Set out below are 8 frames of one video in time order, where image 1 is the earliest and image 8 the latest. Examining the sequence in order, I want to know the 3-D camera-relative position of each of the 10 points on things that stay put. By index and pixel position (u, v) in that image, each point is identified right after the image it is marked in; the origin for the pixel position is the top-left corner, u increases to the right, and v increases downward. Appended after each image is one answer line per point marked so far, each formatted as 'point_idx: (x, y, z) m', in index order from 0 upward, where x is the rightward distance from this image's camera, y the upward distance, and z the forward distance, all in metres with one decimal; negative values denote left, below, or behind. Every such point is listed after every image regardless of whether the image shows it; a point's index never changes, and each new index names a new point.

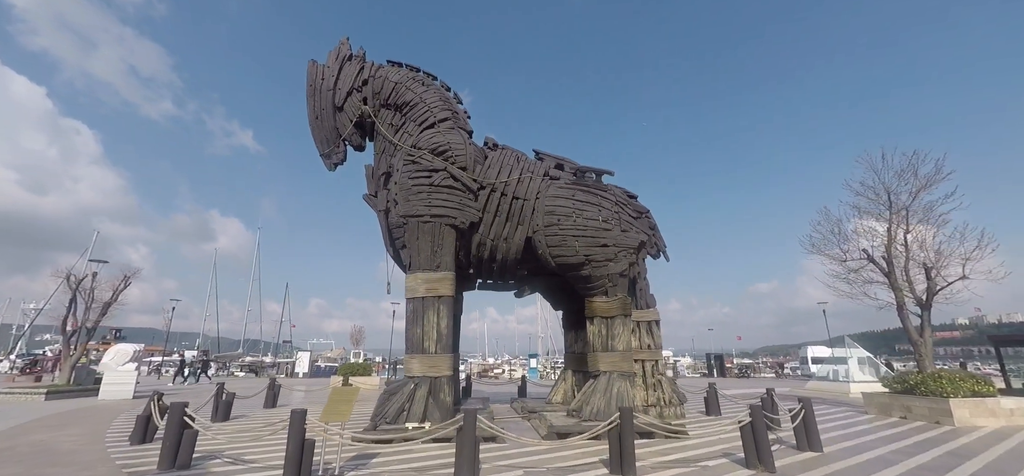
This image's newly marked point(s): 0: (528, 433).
0: (+0.3, -3.2, +7.1) m
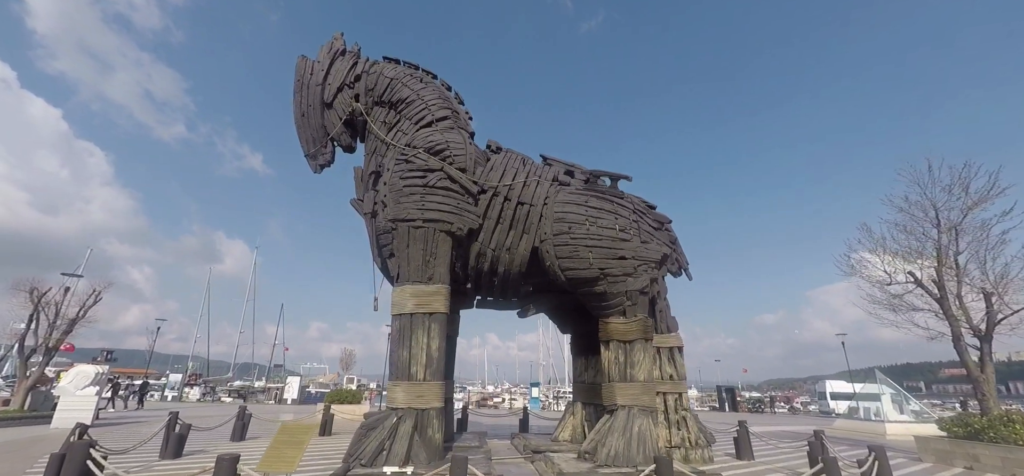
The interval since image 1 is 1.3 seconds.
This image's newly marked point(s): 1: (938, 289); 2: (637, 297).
0: (+0.3, -3.3, +5.8) m
1: (+8.9, -1.1, +9.0) m
2: (+2.1, -1.0, +7.3) m
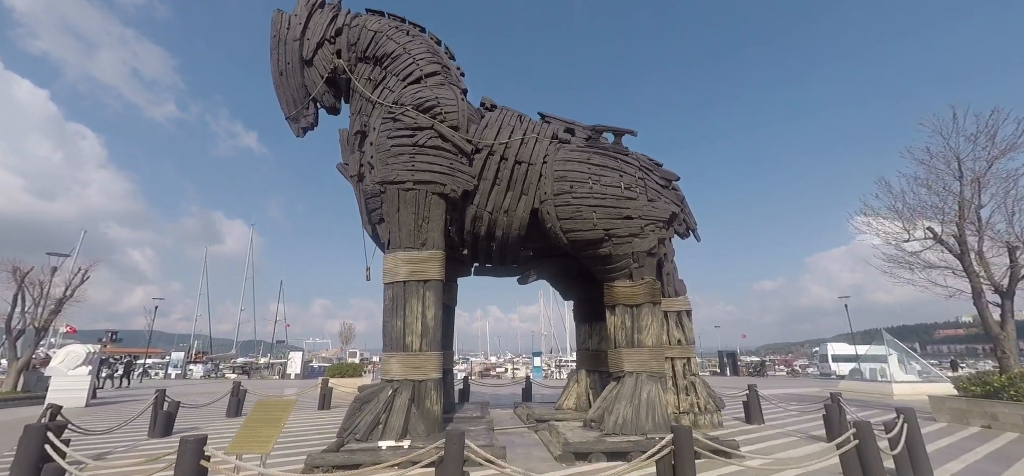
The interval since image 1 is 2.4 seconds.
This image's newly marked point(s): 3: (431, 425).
0: (+0.3, -2.7, +5.6) m
1: (+8.9, -0.1, +8.5) m
2: (+2.1, -0.3, +6.9) m
3: (-1.1, -2.5, +5.8) m
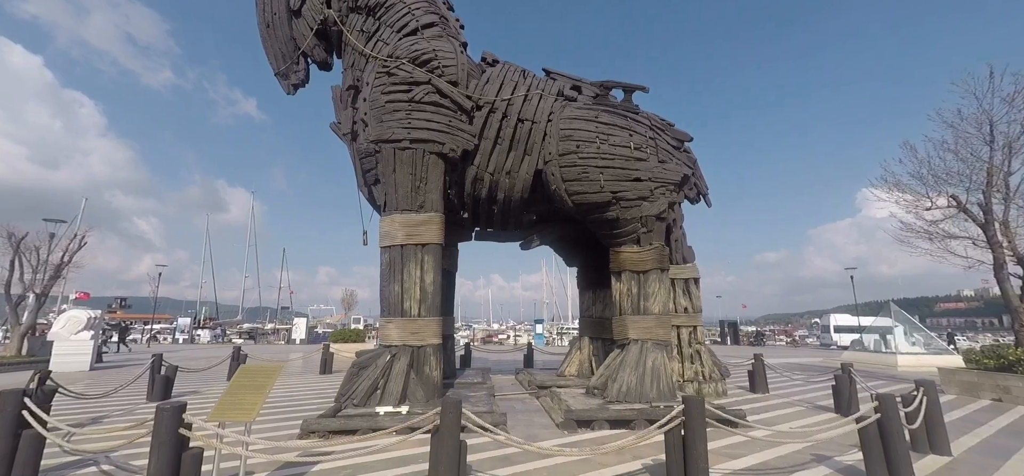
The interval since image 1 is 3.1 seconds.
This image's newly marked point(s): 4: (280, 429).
0: (+0.3, -2.3, +5.4) m
1: (+8.9, +0.5, +8.2) m
2: (+2.2, +0.2, +6.6) m
3: (-1.1, -2.0, +5.7) m
4: (-2.6, -2.1, +4.7) m
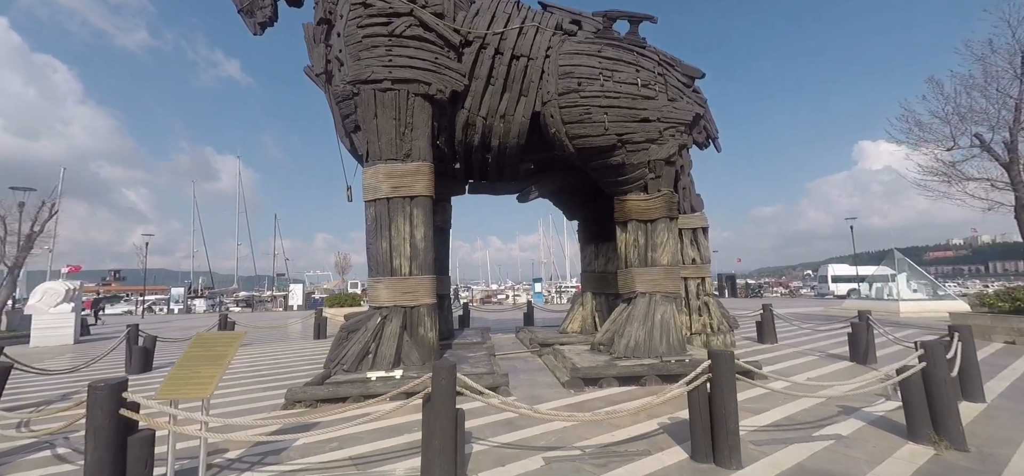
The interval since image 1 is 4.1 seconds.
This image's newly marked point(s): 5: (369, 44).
0: (+0.4, -1.7, +5.1) m
1: (+8.8, +1.6, +7.7) m
2: (+2.1, +1.0, +6.1) m
3: (-1.1, -1.4, +5.3) m
4: (-2.5, -1.6, +4.4) m
5: (-1.9, +2.5, +5.6) m
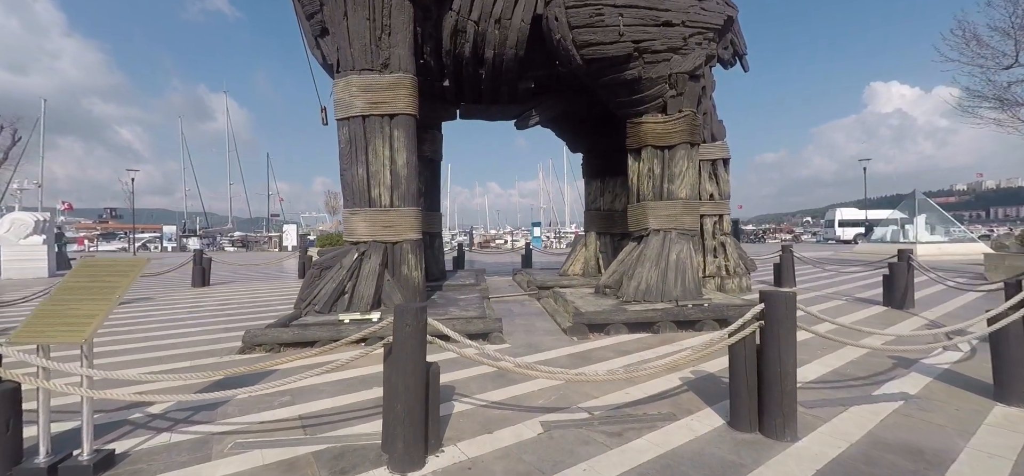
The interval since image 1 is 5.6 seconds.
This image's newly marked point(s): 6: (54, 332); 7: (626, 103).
0: (+0.3, -0.9, +4.6) m
1: (+8.8, +2.6, +6.7) m
2: (+2.1, +1.8, +5.2) m
3: (-1.1, -0.6, +4.7) m
4: (-2.6, -0.9, +3.8) m
5: (-1.9, +3.3, +4.5) m
6: (-1.8, -0.4, +1.7) m
7: (+1.4, +1.7, +5.4) m
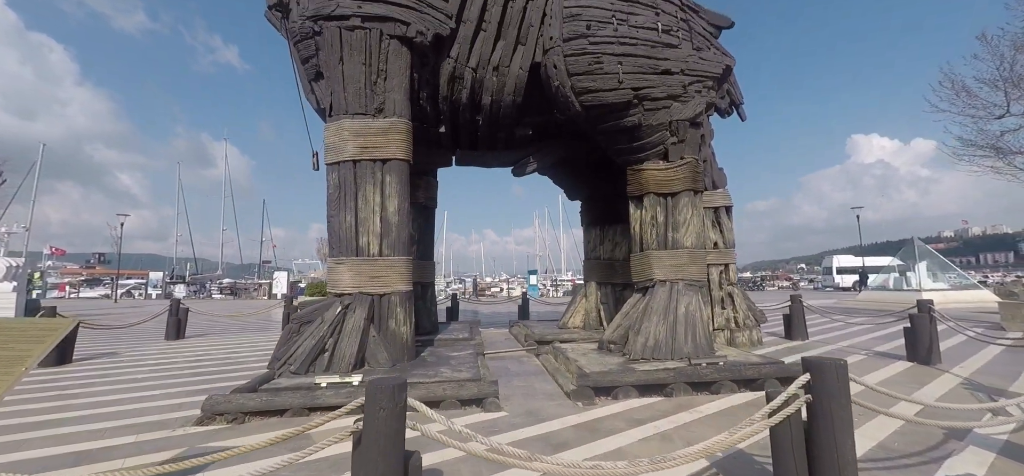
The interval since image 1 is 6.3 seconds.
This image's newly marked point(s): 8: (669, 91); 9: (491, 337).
0: (+0.3, -1.4, +4.1) m
1: (+8.7, +1.8, +6.7) m
2: (+2.0, +1.2, +5.1) m
3: (-1.1, -1.1, +4.3) m
4: (-2.6, -1.4, +3.4) m
5: (-1.9, +2.8, +4.5) m
6: (-1.8, -0.6, +1.4) m
7: (+1.4, +1.1, +5.3) m
8: (+1.8, +1.7, +5.0) m
9: (-0.3, -1.6, +7.0) m
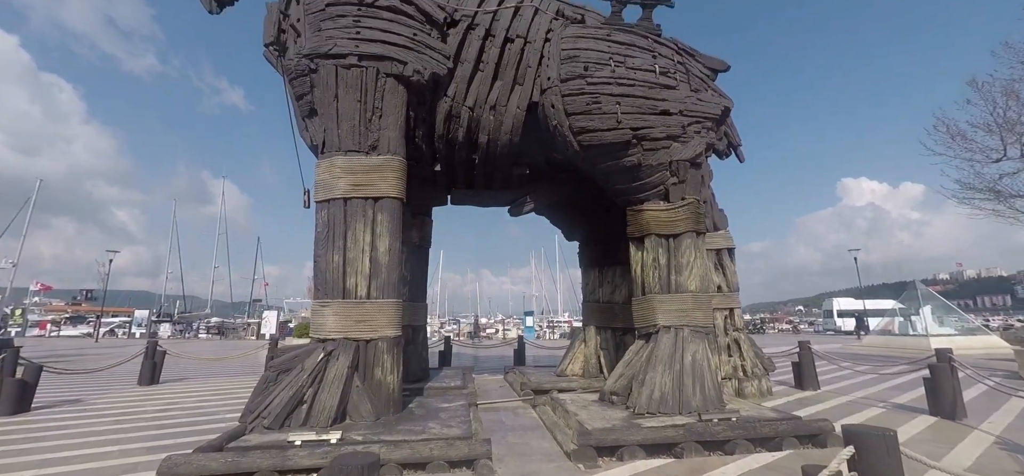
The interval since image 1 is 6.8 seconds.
0: (+0.2, -1.8, +3.8) m
1: (+8.7, +1.1, +6.7) m
2: (+2.0, +0.7, +5.0) m
3: (-1.2, -1.5, +4.0) m
4: (-2.6, -1.6, +3.0) m
5: (-1.9, +2.4, +4.5) m
6: (-1.9, -0.7, +1.1) m
7: (+1.3, +0.6, +5.1) m
8: (+1.8, +1.2, +4.9) m
9: (-0.4, -2.2, +6.6) m
